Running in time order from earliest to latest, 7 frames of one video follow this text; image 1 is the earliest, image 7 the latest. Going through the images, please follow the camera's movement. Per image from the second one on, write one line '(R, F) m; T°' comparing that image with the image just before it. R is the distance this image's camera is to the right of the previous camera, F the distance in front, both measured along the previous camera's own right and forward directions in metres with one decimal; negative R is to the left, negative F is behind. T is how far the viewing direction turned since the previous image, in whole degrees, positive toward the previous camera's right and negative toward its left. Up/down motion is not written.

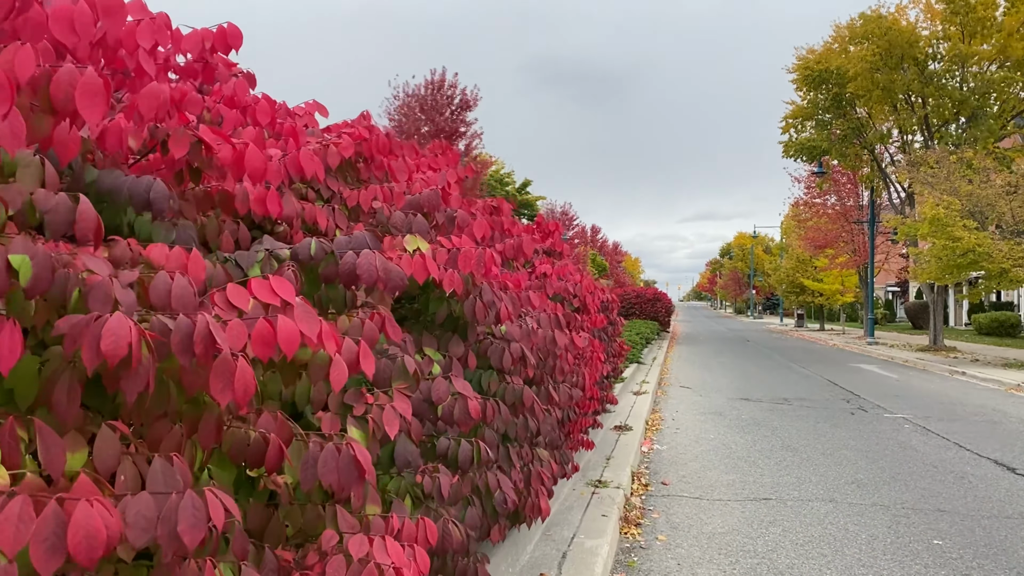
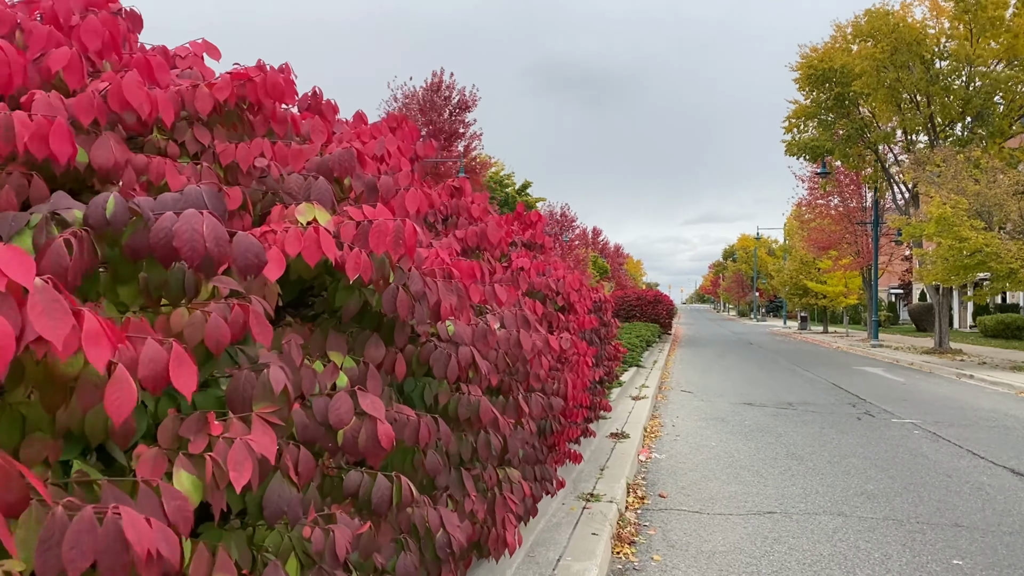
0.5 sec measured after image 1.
(+0.1, +0.4) m; 0°
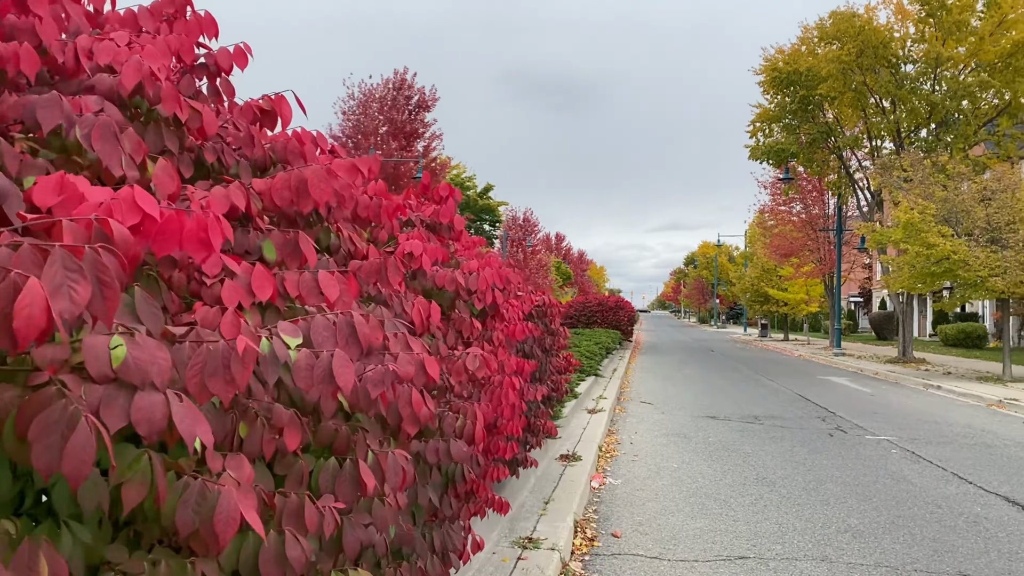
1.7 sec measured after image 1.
(+0.3, +0.9) m; +3°
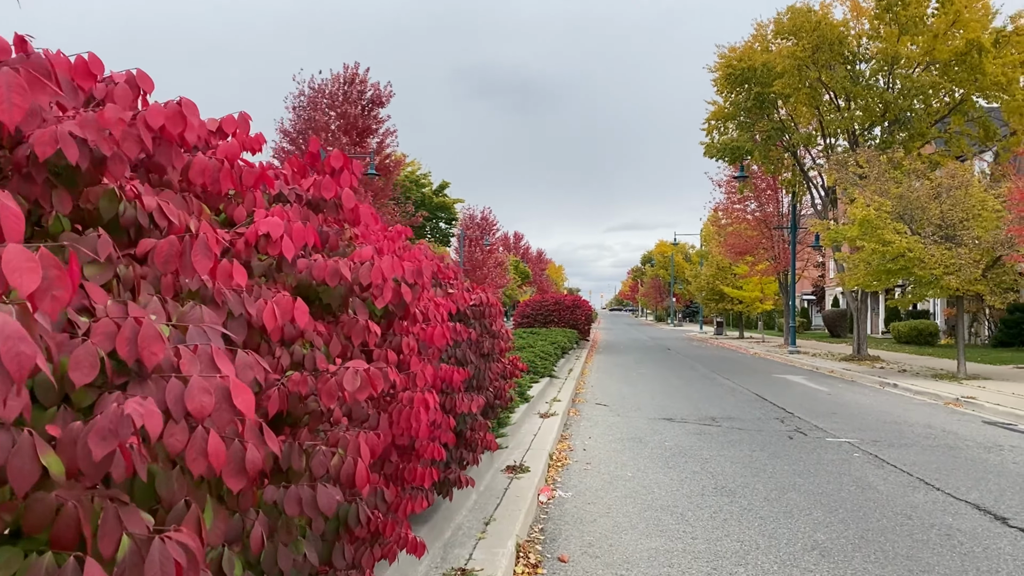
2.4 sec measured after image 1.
(+0.2, +0.5) m; +4°
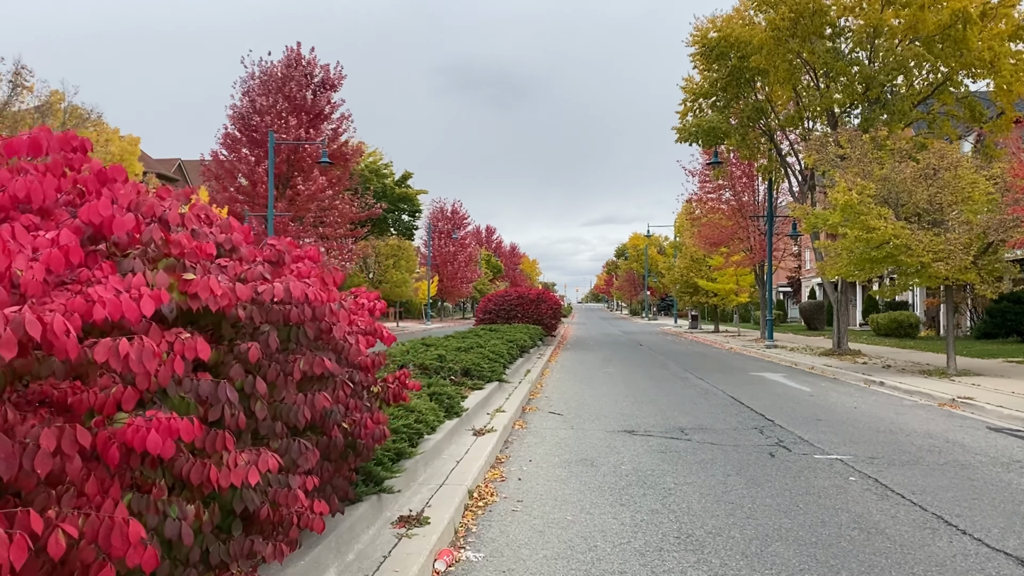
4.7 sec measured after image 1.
(+0.6, +1.5) m; +2°
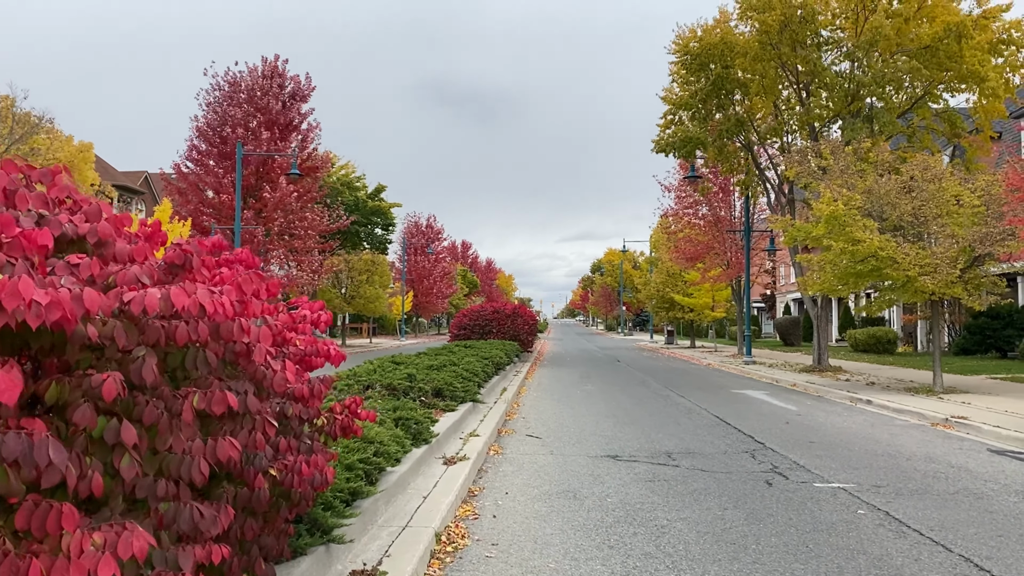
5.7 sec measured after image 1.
(0.0, +0.6) m; +2°
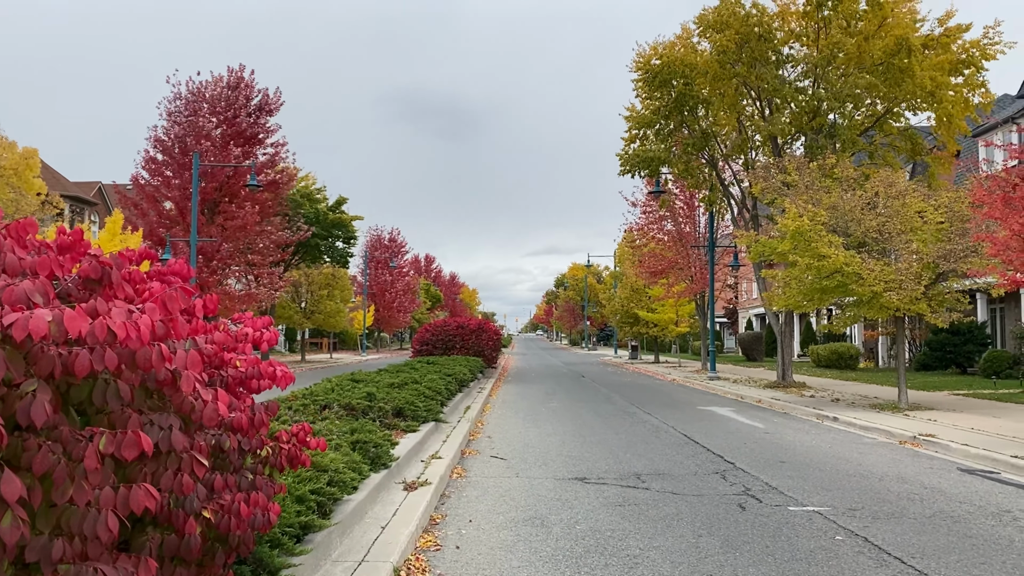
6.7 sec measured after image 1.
(0.0, +0.3) m; +3°
